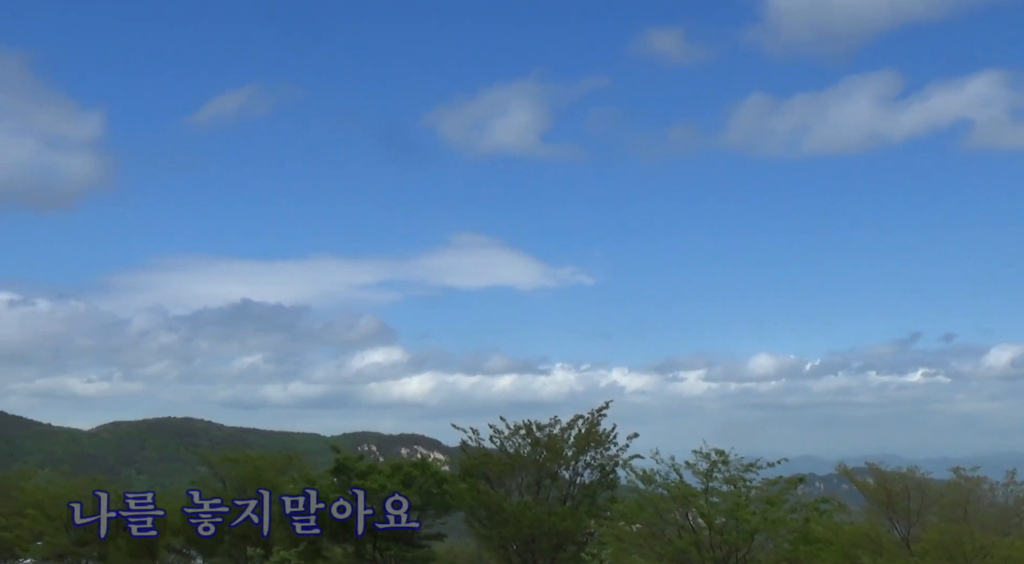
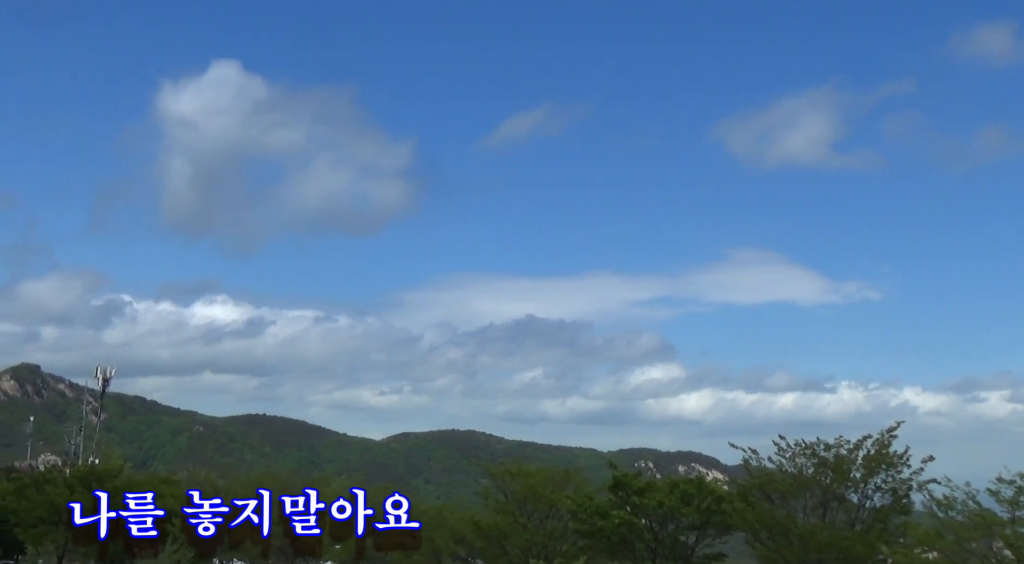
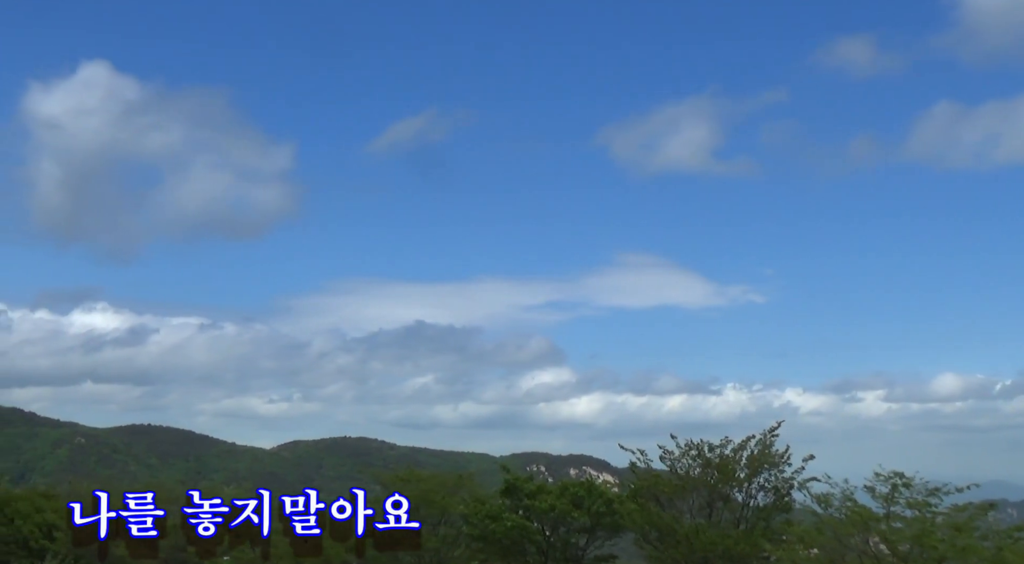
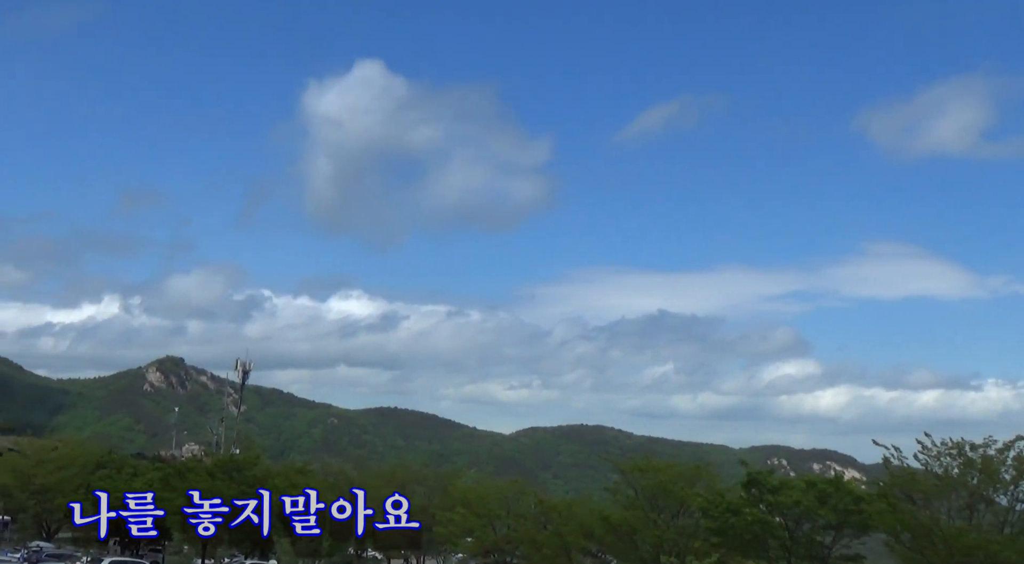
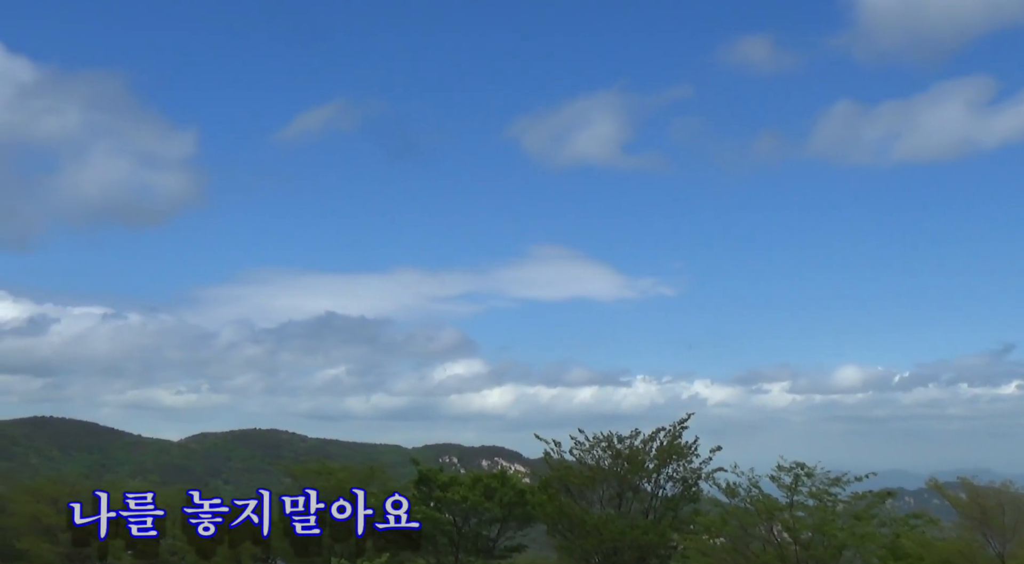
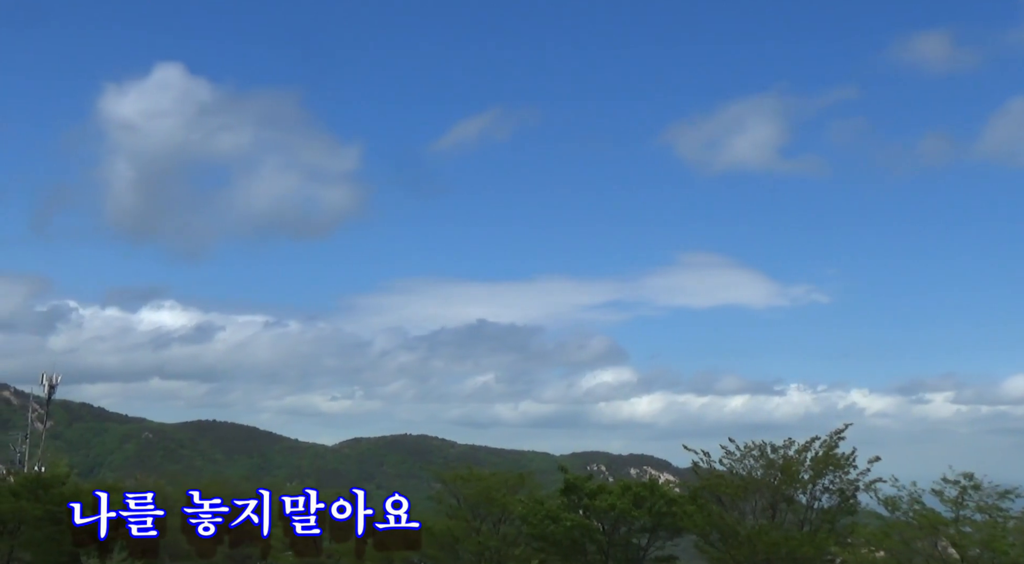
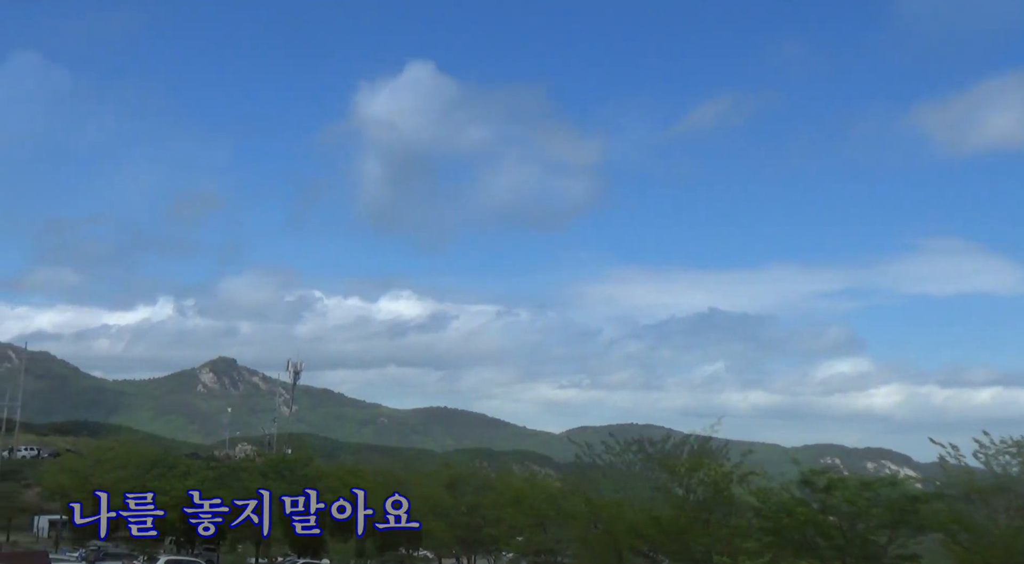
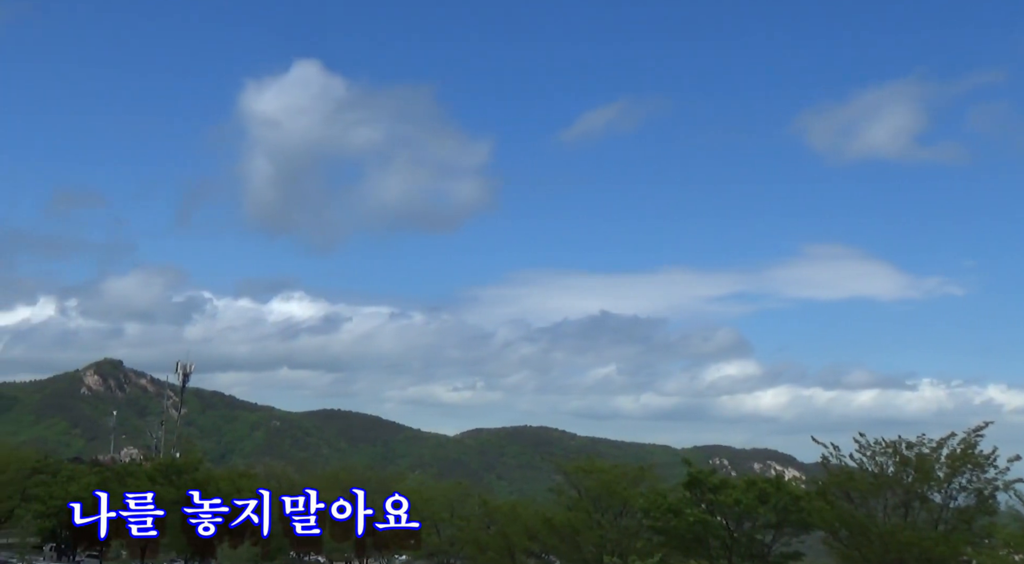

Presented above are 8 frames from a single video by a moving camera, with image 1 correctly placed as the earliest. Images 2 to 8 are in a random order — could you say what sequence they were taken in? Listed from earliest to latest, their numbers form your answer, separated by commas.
5, 3, 6, 2, 8, 4, 7
